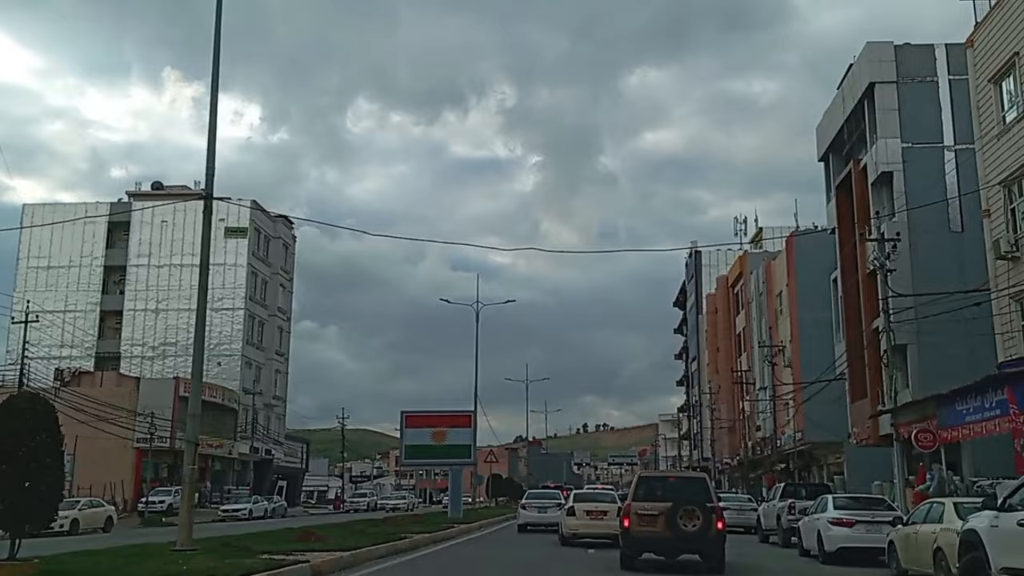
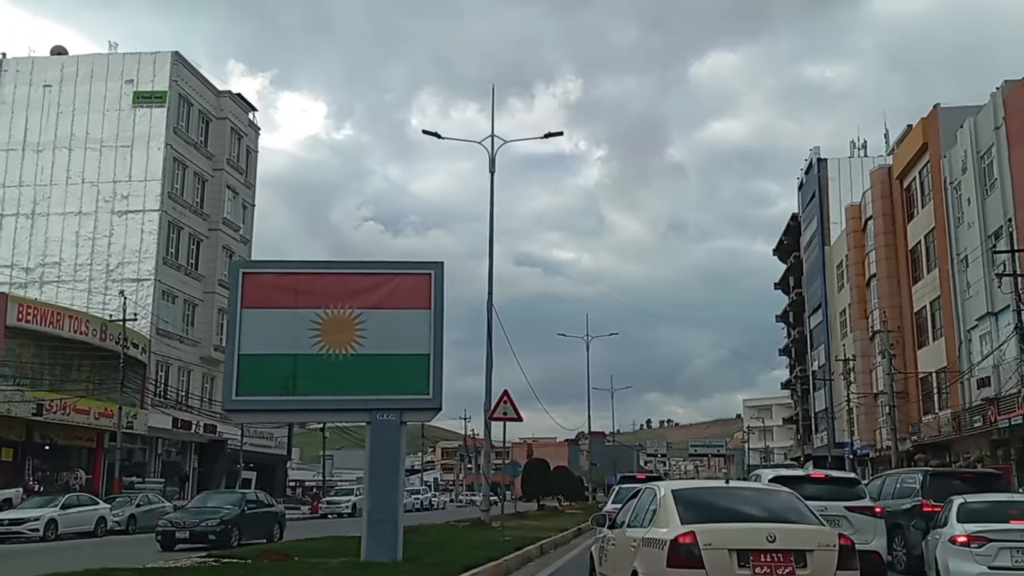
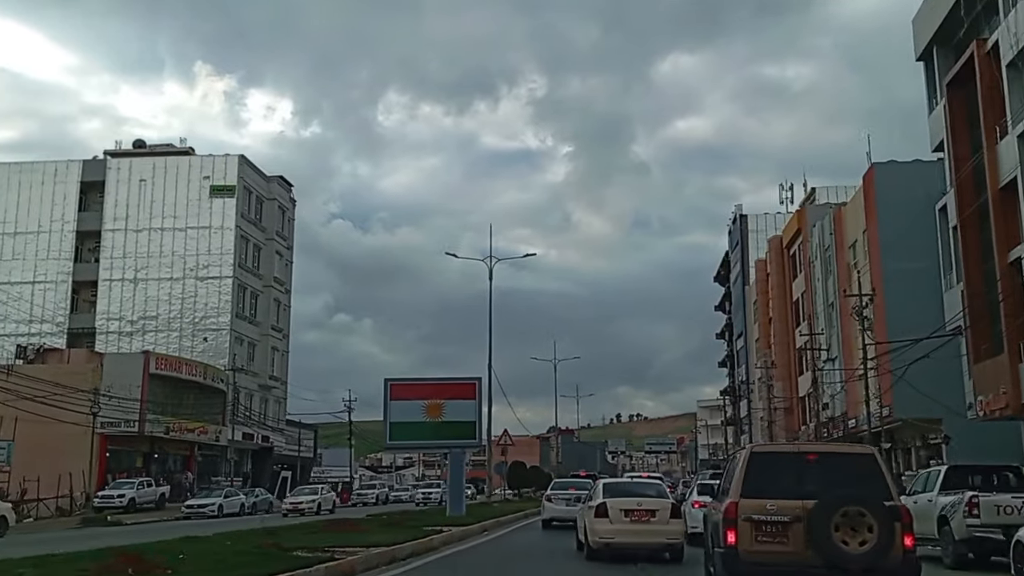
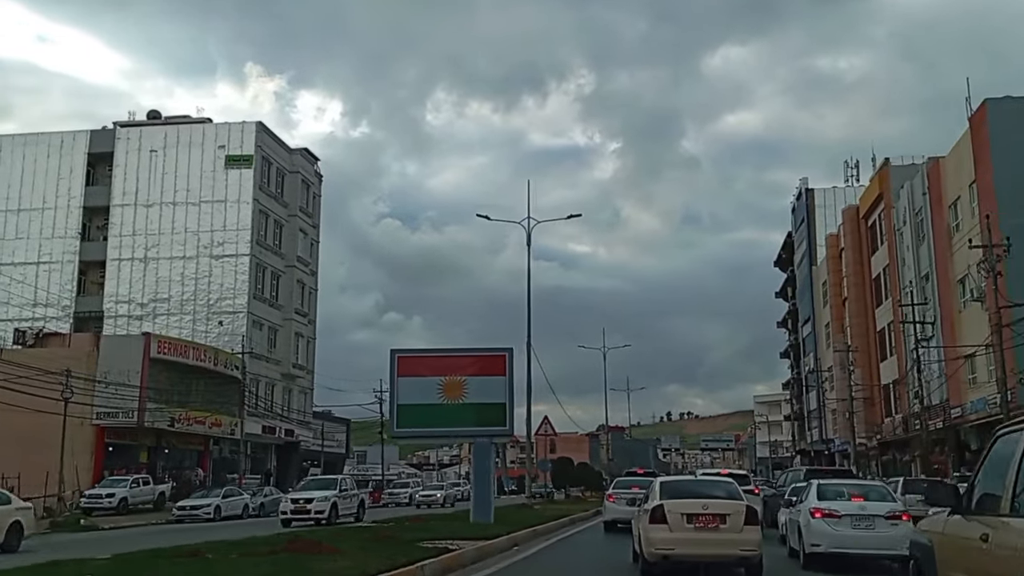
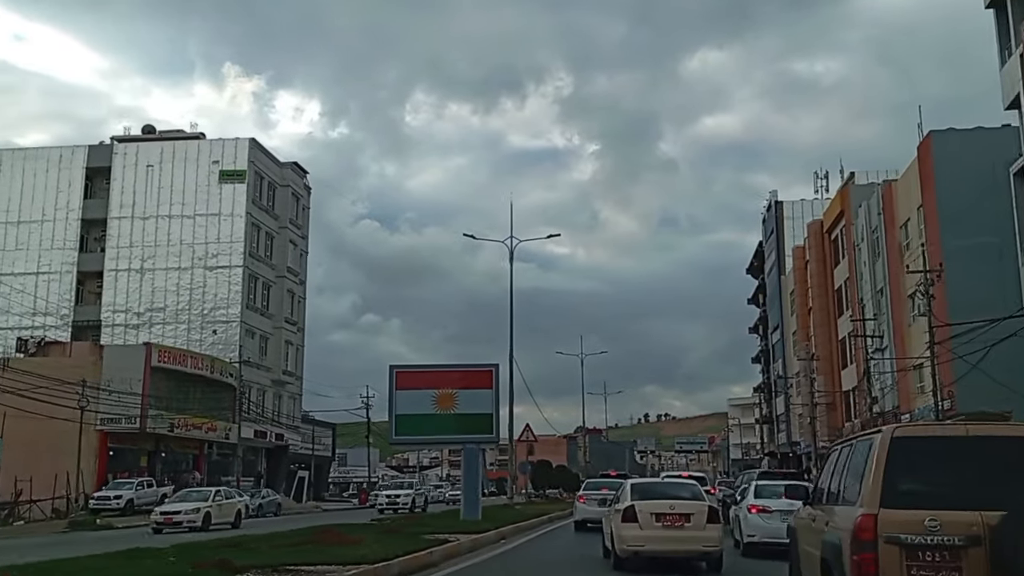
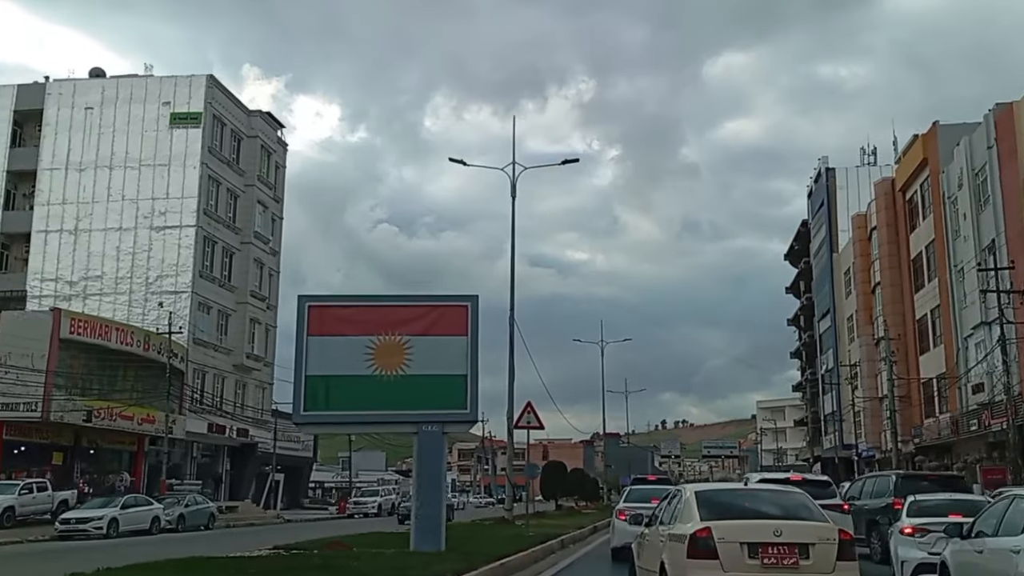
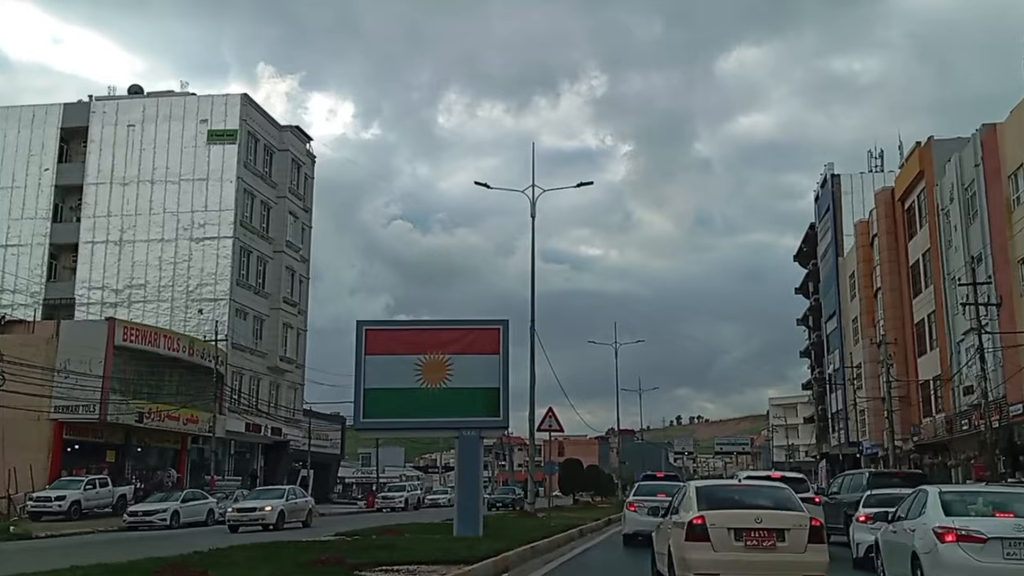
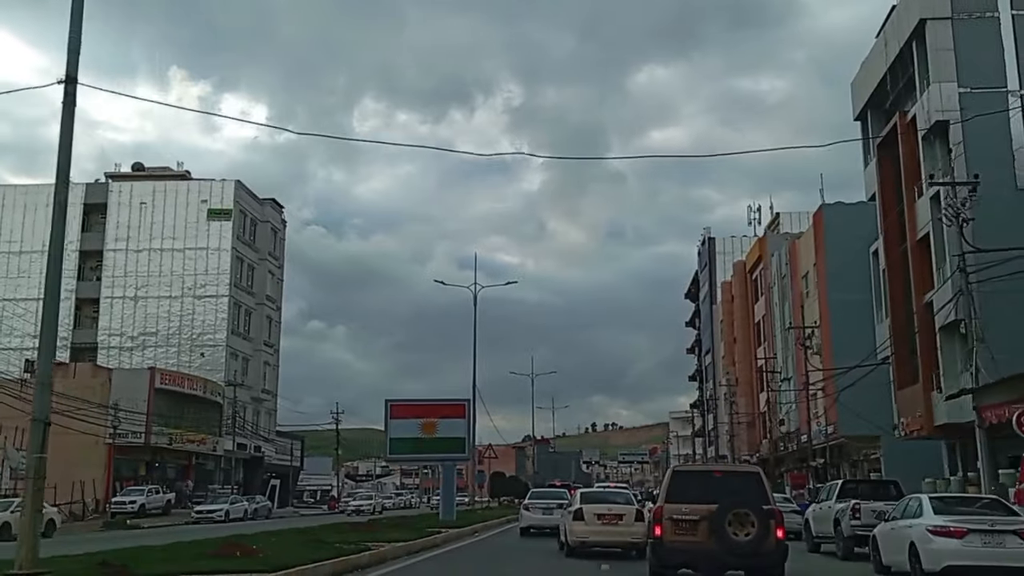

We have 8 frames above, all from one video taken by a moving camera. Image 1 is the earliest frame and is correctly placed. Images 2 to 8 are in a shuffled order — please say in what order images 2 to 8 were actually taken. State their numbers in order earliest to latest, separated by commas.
8, 3, 5, 4, 7, 6, 2
